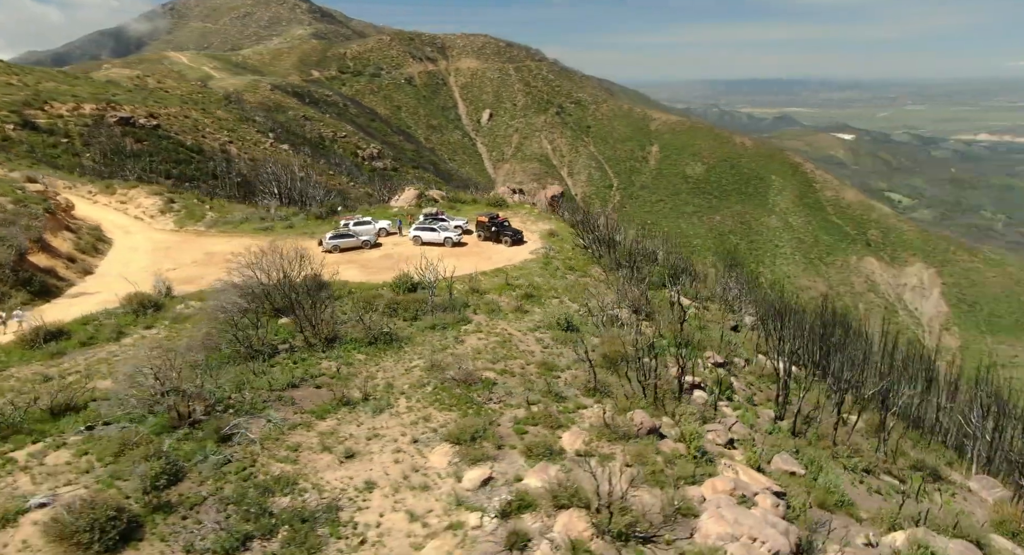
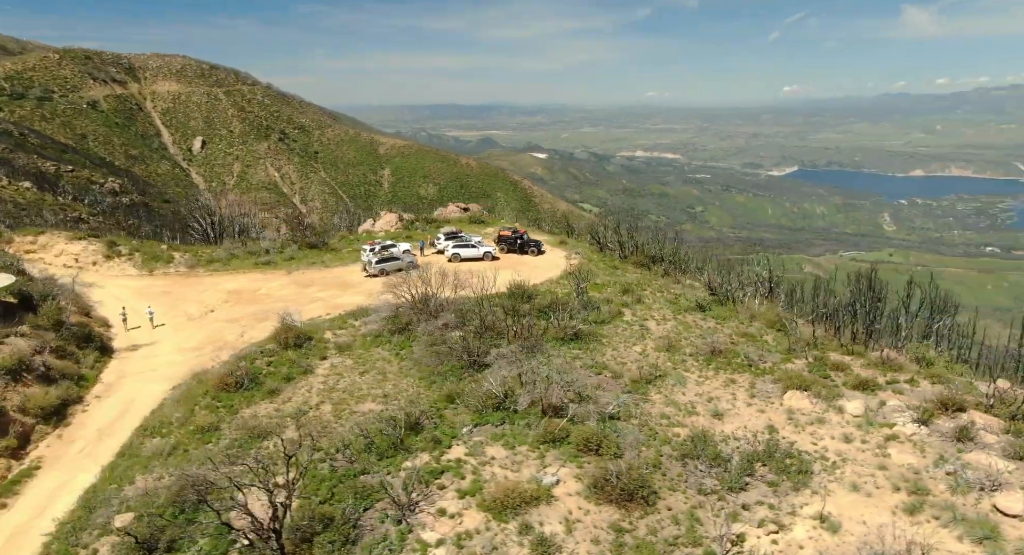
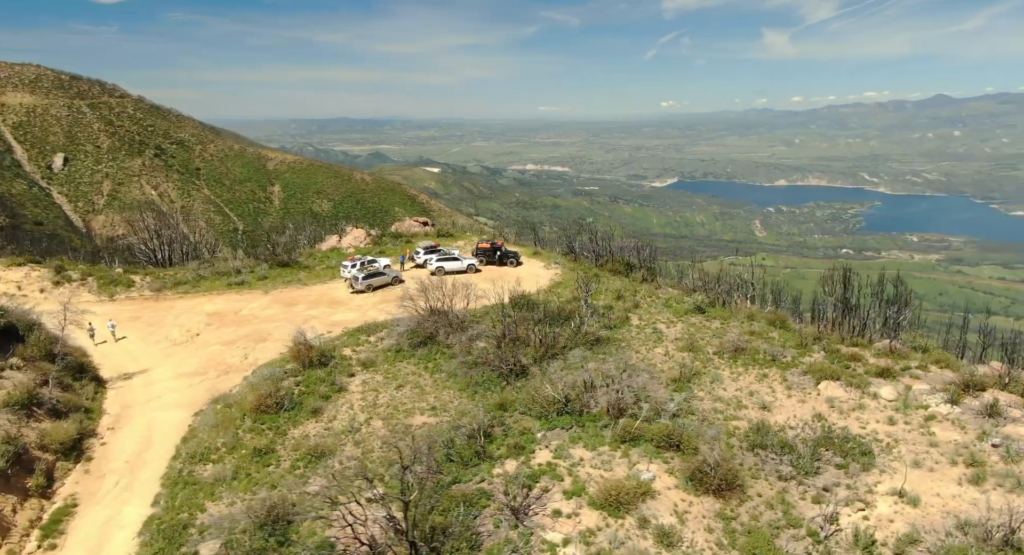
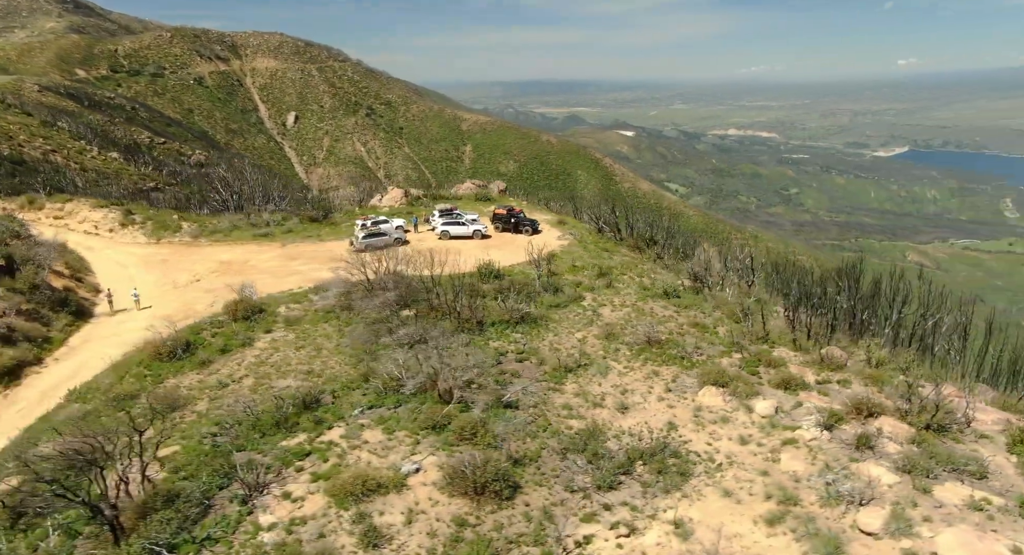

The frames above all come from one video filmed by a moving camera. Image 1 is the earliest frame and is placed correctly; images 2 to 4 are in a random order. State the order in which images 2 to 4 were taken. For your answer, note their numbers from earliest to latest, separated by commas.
4, 2, 3
